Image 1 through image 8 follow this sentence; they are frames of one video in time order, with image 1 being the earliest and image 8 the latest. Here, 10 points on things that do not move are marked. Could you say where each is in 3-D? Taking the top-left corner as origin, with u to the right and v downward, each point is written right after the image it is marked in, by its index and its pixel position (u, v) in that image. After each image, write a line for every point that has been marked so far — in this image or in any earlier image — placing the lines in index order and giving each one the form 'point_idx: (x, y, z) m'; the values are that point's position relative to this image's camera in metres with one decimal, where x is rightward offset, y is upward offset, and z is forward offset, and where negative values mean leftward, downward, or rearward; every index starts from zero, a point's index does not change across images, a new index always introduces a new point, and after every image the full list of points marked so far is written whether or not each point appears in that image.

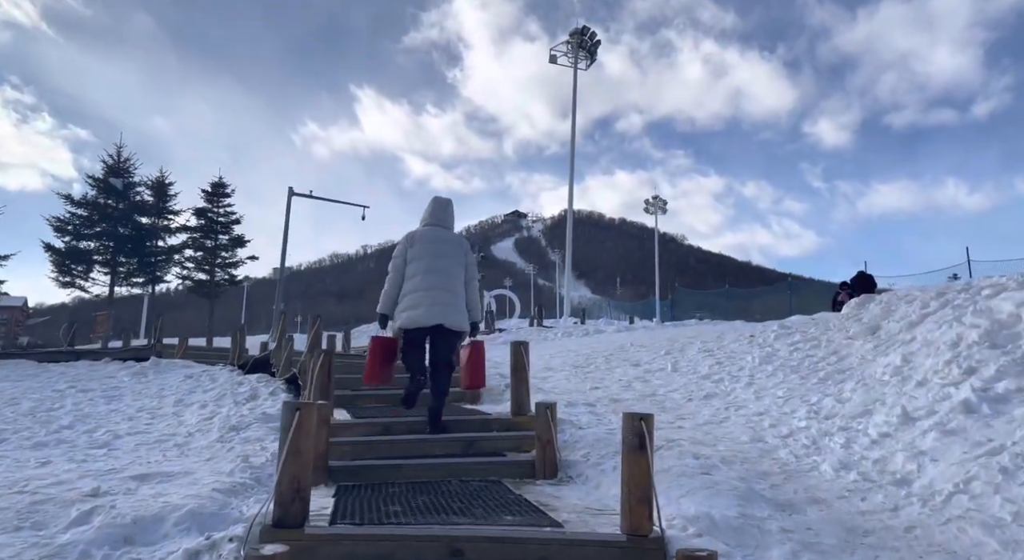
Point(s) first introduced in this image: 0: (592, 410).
0: (+1.3, -1.9, +8.9) m
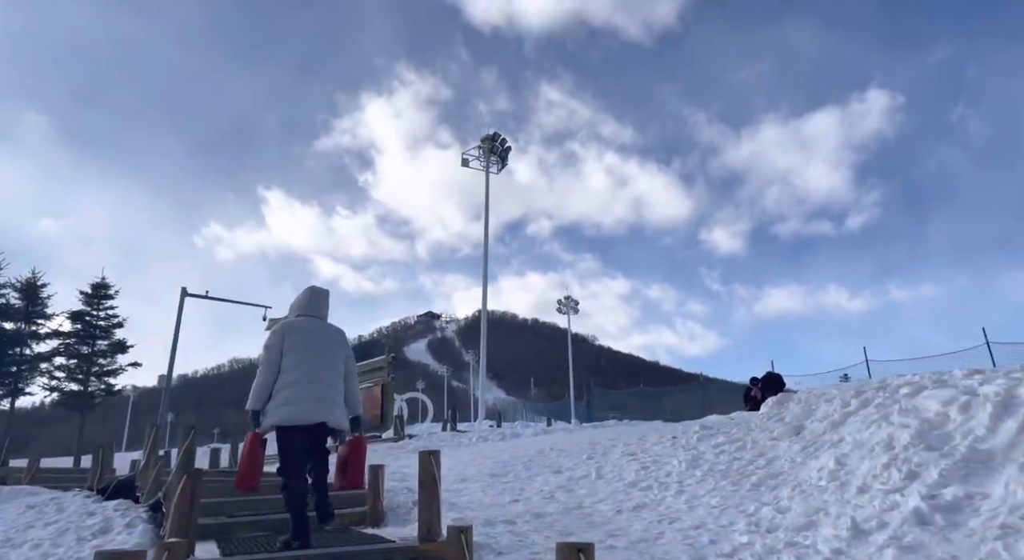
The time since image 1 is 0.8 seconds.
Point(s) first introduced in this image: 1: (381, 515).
0: (+0.1, -3.3, +8.0) m
1: (-1.6, -3.0, +7.6) m
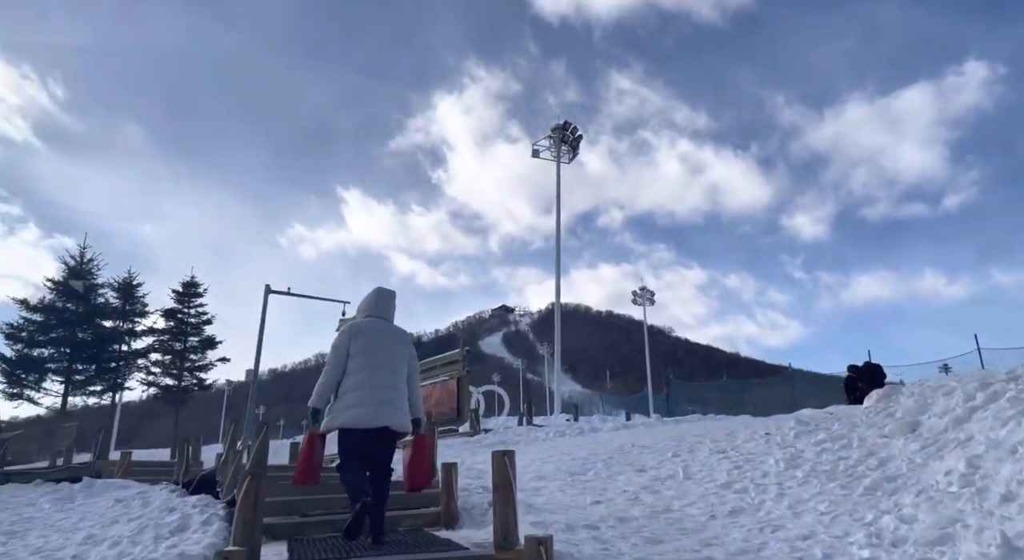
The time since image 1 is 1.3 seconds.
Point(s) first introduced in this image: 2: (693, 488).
0: (+1.1, -3.1, +7.3) m
1: (-0.7, -2.8, +7.2) m
2: (+3.1, -3.5, +10.2) m
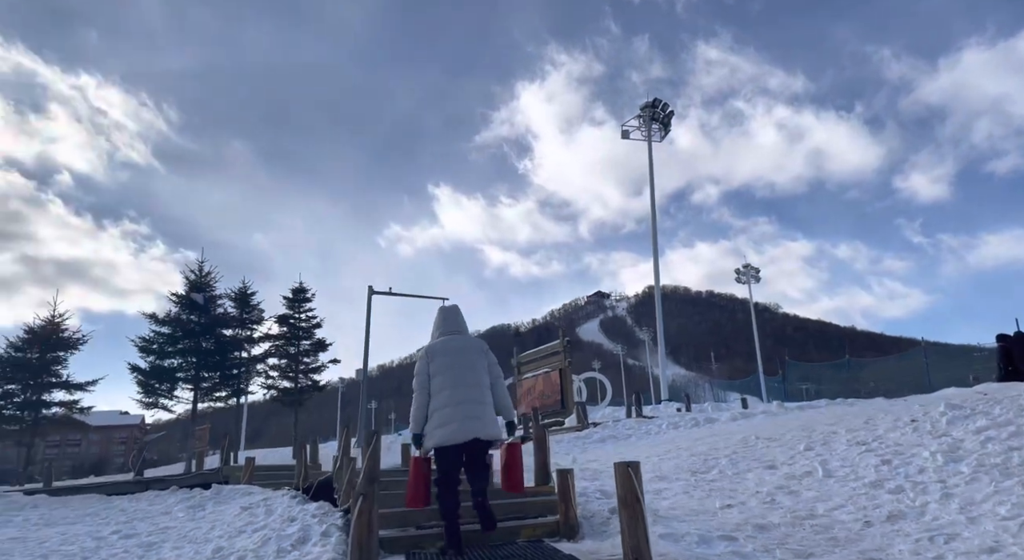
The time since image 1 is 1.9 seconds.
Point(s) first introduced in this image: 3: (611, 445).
0: (+2.5, -2.9, +6.6) m
1: (+0.7, -2.7, +6.7) m
2: (+4.9, -3.1, +9.1) m
3: (+2.3, -3.8, +13.8) m
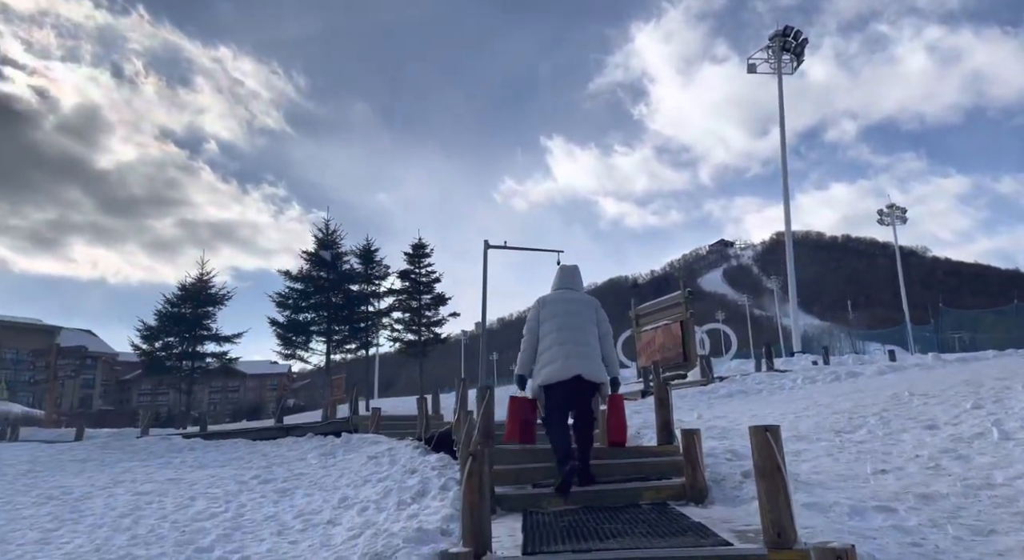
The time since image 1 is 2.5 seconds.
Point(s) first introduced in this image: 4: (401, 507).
0: (+3.7, -2.3, +5.7) m
1: (+2.0, -2.1, +6.1) m
2: (+6.5, -2.2, +7.8) m
3: (+4.9, -2.6, +12.9) m
4: (-1.1, -2.3, +6.0) m
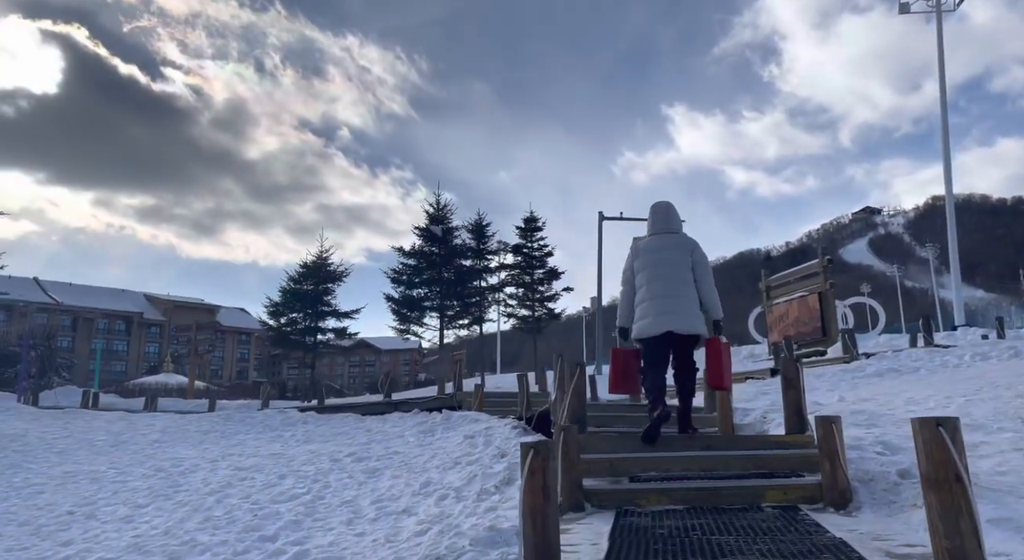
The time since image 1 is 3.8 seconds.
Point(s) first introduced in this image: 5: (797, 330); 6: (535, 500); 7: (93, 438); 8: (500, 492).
0: (+4.4, -1.8, +4.1) m
1: (+2.7, -1.7, +4.9) m
2: (+7.6, -1.7, +5.6) m
3: (+6.9, -1.8, +11.0) m
4: (-0.3, -2.0, +5.4) m
5: (+9.0, -1.6, +19.1) m
6: (+0.2, -1.3, +3.5) m
7: (-8.0, -3.0, +11.6) m
8: (-0.1, -2.0, +5.6) m
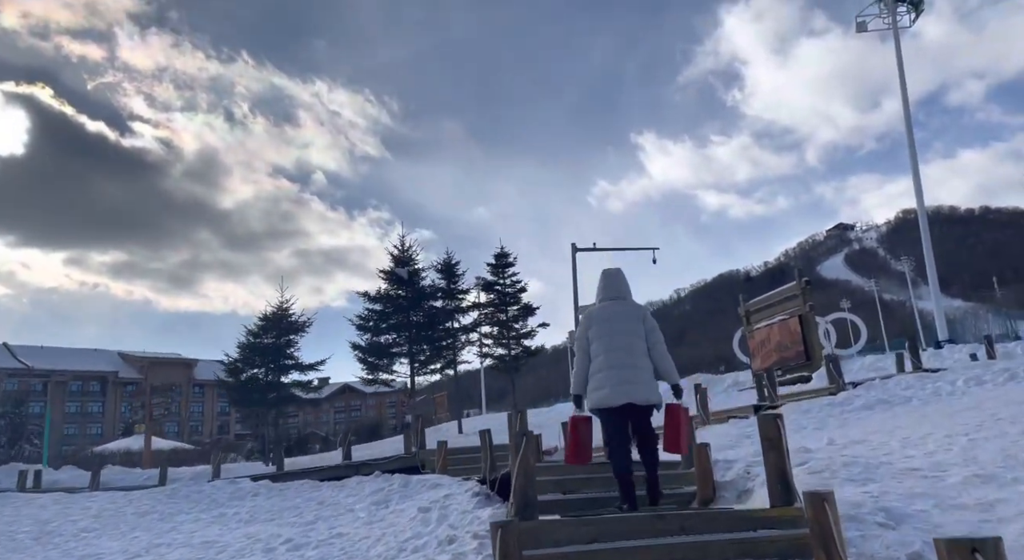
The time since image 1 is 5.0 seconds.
0: (+3.9, -2.0, +3.3) m
1: (+2.3, -2.0, +4.0) m
2: (+7.1, -1.7, +4.9) m
3: (+6.3, -2.2, +10.3) m
4: (-0.7, -2.4, +4.5) m
5: (+8.1, -2.3, +18.4) m
6: (-0.3, -1.6, +2.6) m
7: (-8.5, -4.3, +10.4) m
8: (-0.5, -2.4, +4.7) m
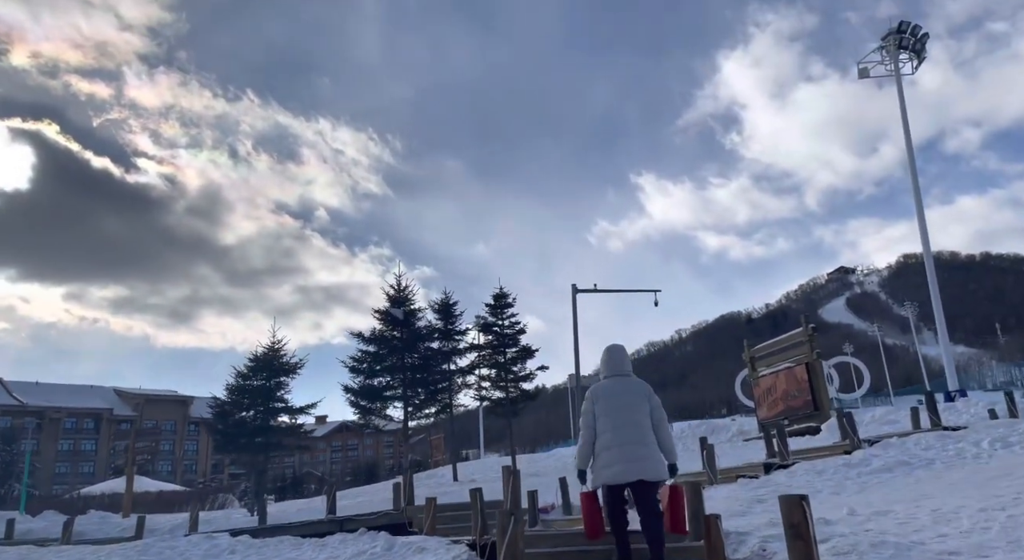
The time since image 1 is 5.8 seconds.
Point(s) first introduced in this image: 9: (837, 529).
0: (+3.8, -2.4, +2.7) m
1: (+2.2, -2.4, +3.4) m
2: (+7.0, -2.2, +4.3) m
3: (+6.2, -3.0, +9.6) m
4: (-0.8, -2.8, +3.9) m
5: (+8.0, -3.6, +17.7) m
6: (-0.4, -1.9, +2.0) m
7: (-8.6, -5.0, +9.6) m
8: (-0.6, -2.8, +4.0) m
9: (+3.3, -2.6, +6.3) m
